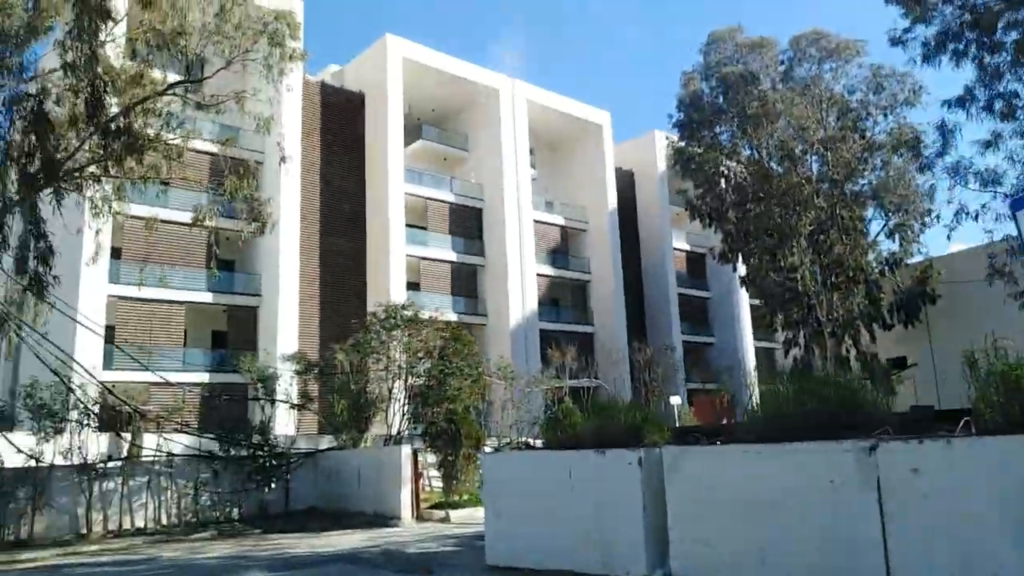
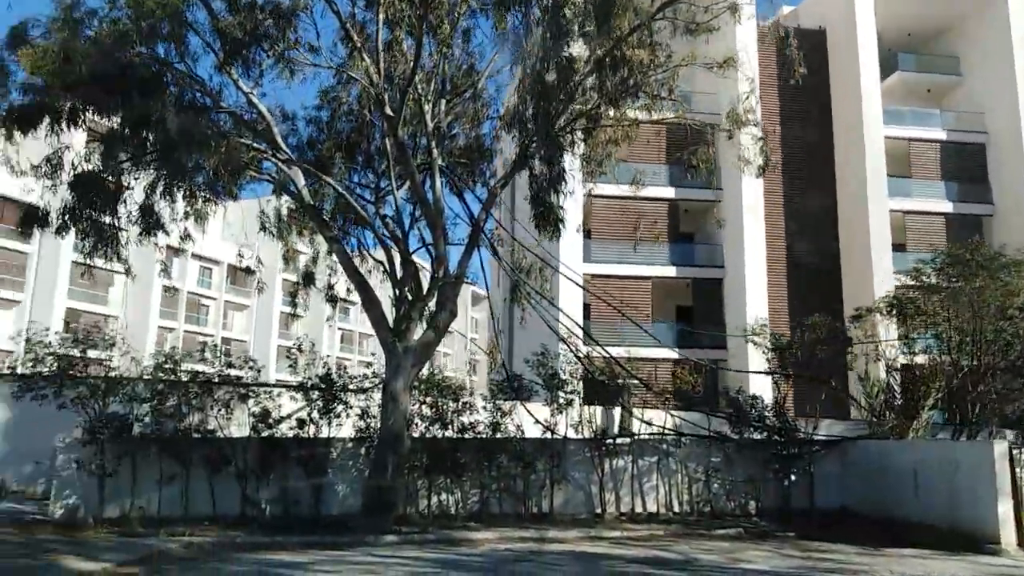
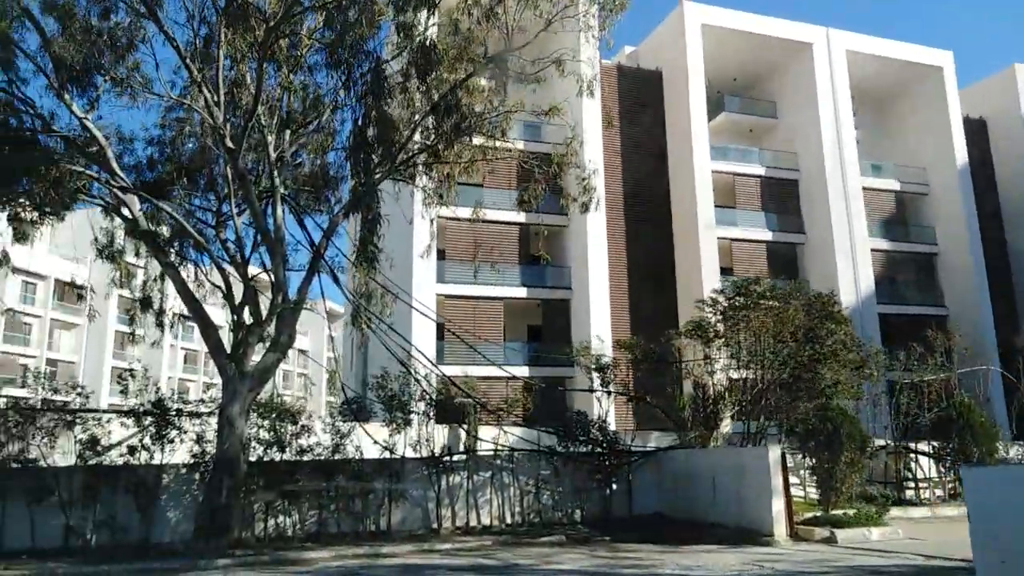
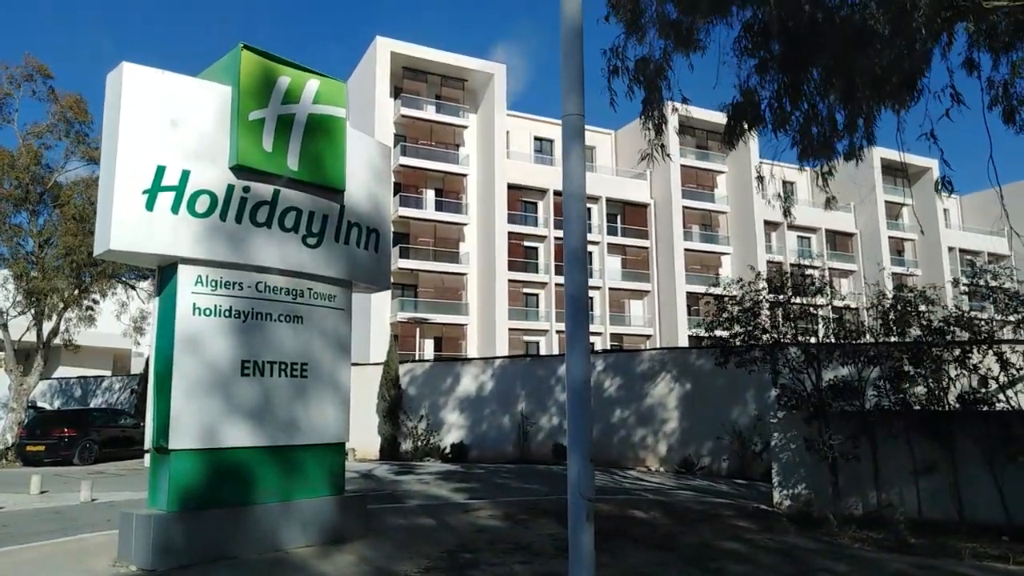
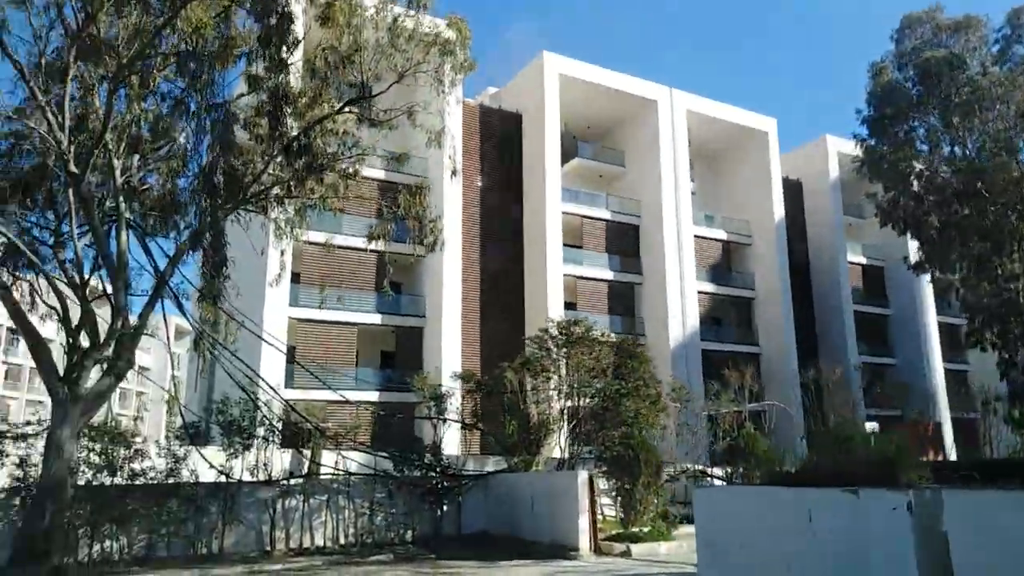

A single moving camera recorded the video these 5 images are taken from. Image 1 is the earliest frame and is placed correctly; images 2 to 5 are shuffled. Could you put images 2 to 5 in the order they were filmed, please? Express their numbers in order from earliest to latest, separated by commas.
5, 3, 2, 4
